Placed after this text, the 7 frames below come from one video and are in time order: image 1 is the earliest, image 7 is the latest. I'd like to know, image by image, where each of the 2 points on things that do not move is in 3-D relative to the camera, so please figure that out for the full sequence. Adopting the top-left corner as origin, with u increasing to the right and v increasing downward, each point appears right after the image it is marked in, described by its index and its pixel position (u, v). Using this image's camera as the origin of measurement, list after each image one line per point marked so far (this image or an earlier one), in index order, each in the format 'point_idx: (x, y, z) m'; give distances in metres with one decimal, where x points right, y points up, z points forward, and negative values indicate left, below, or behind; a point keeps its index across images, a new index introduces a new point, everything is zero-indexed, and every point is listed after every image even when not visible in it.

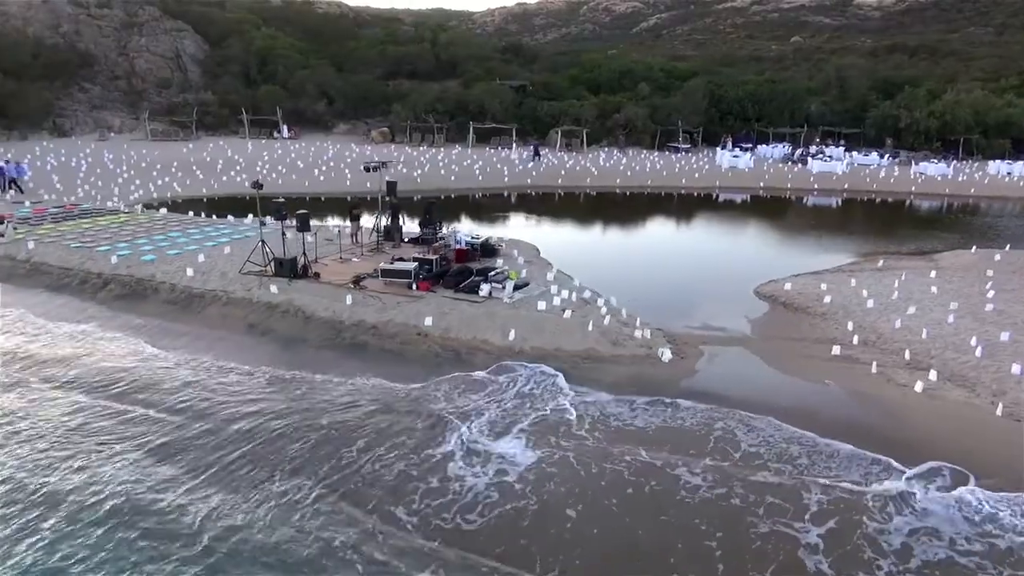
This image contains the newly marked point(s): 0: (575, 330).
0: (+1.3, -0.9, +17.2) m
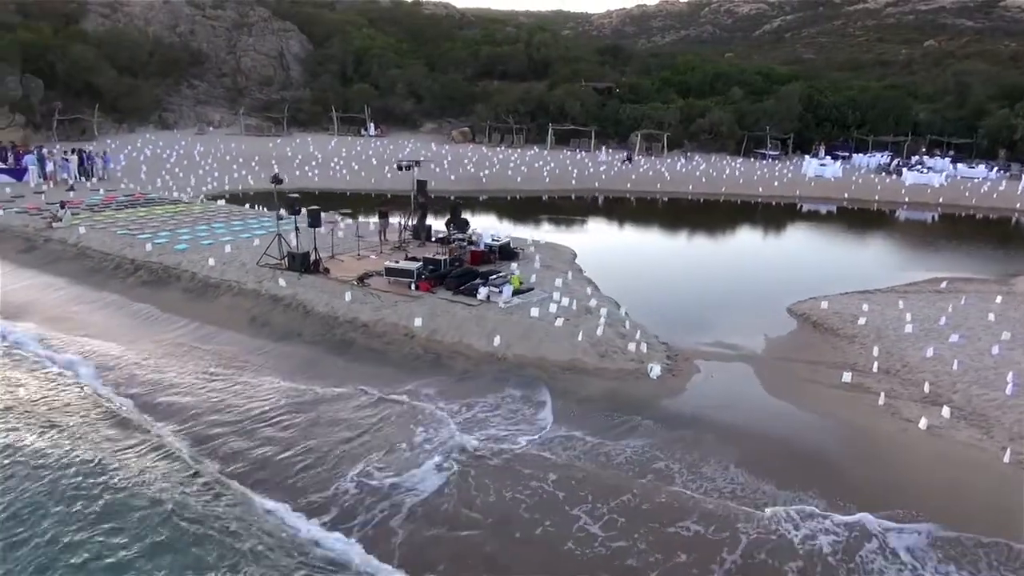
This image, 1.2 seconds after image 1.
0: (+1.1, -1.1, +16.7) m
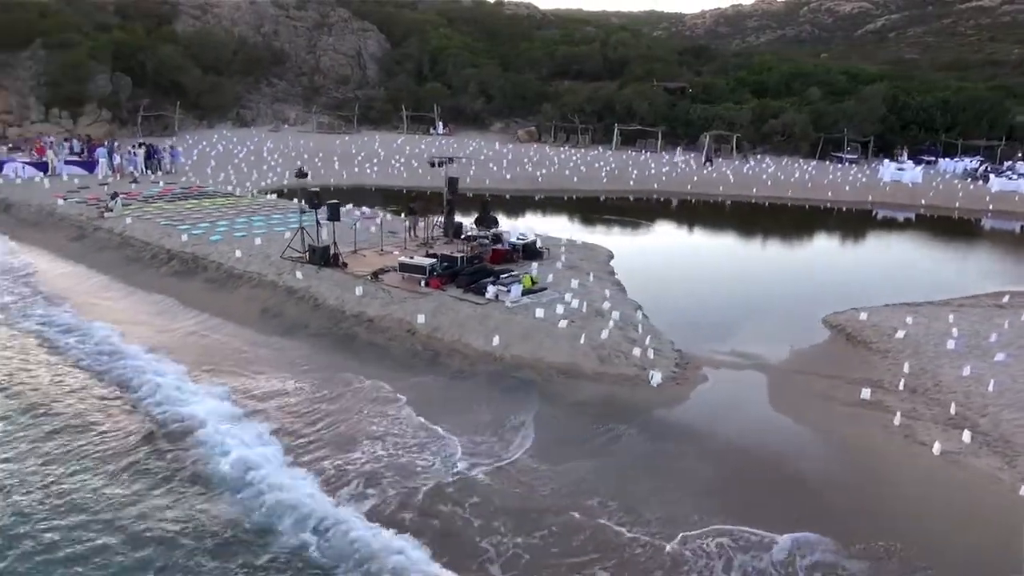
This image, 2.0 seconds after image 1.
0: (+1.1, -1.1, +16.1) m
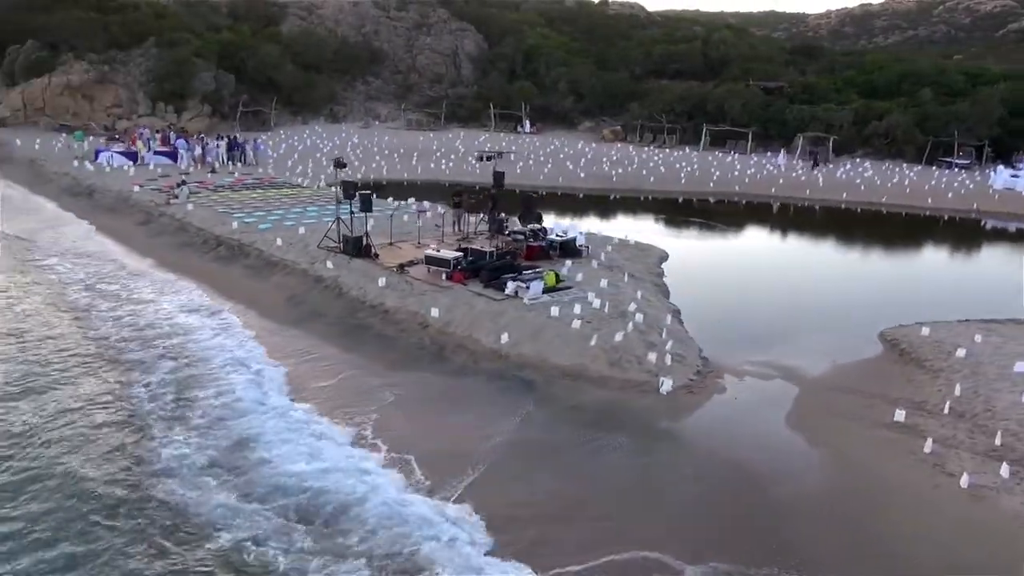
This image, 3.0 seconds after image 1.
0: (+1.2, -1.1, +15.4) m
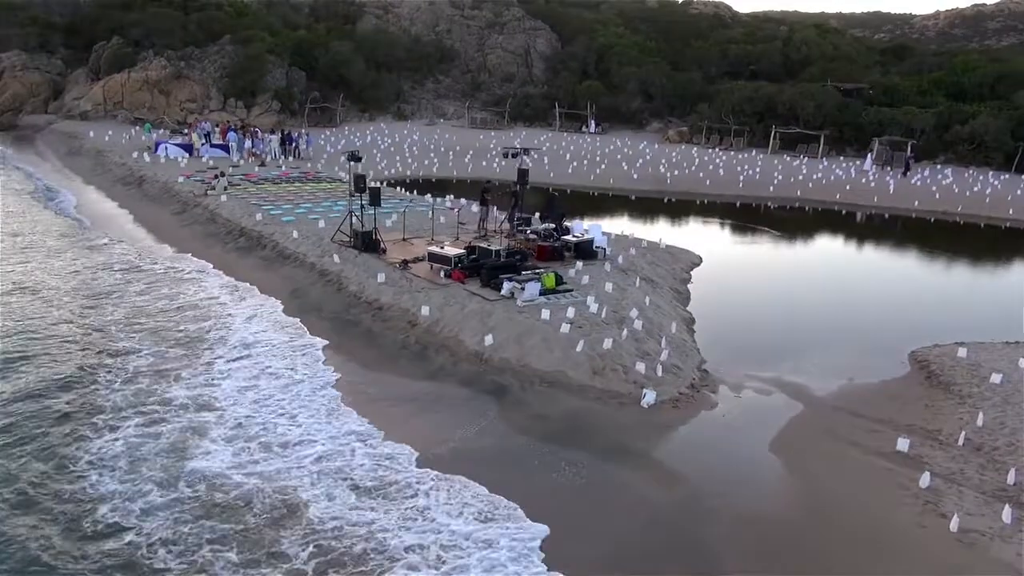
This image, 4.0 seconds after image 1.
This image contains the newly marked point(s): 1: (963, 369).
0: (+0.9, -1.1, +14.6) m
1: (+8.9, -1.6, +15.7) m
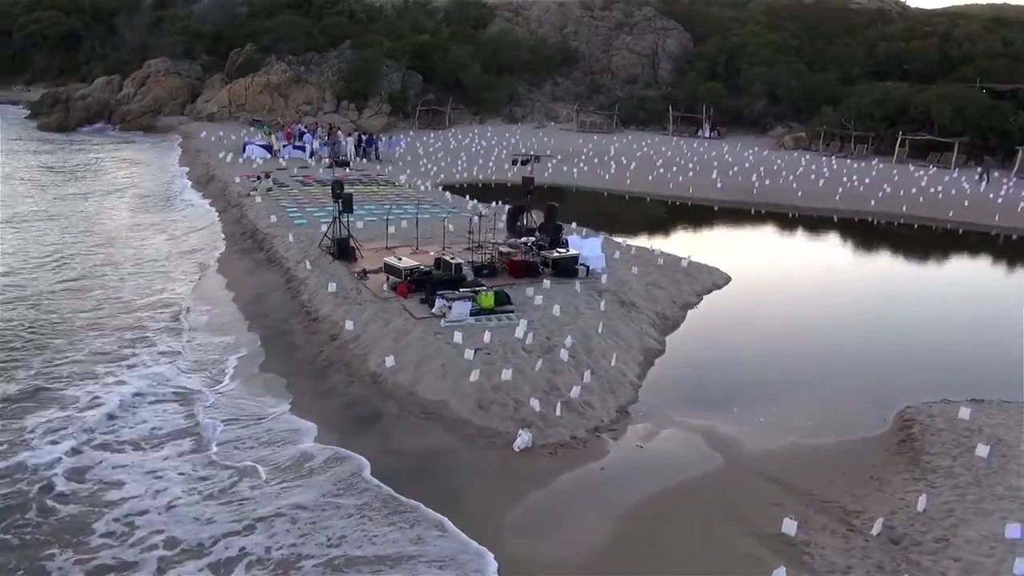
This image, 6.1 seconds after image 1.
0: (-1.0, -1.5, +13.4) m
1: (+7.1, -2.4, +12.9) m
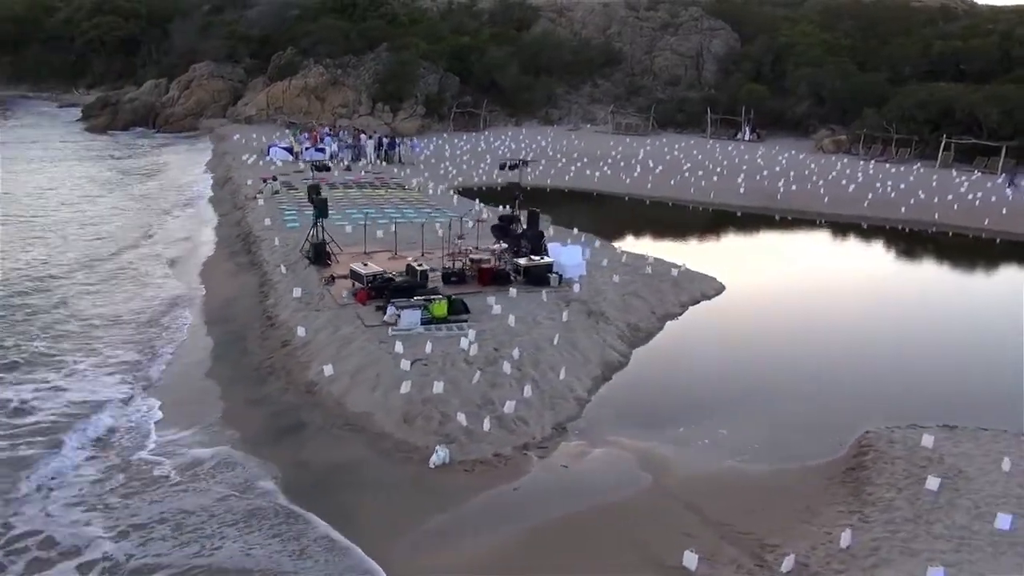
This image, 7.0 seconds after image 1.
0: (-2.0, -1.6, +13.1) m
1: (+6.0, -2.6, +12.0) m
